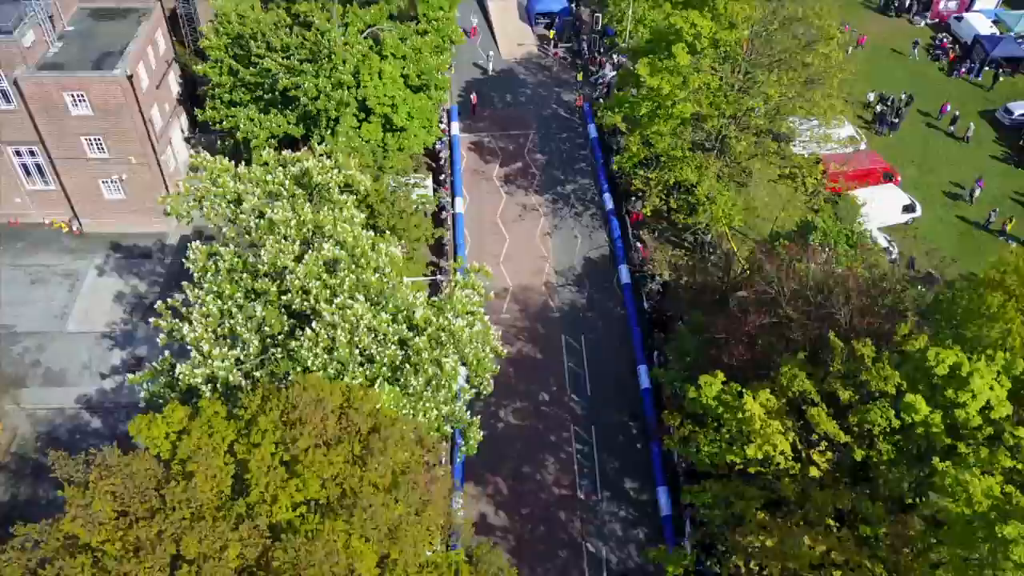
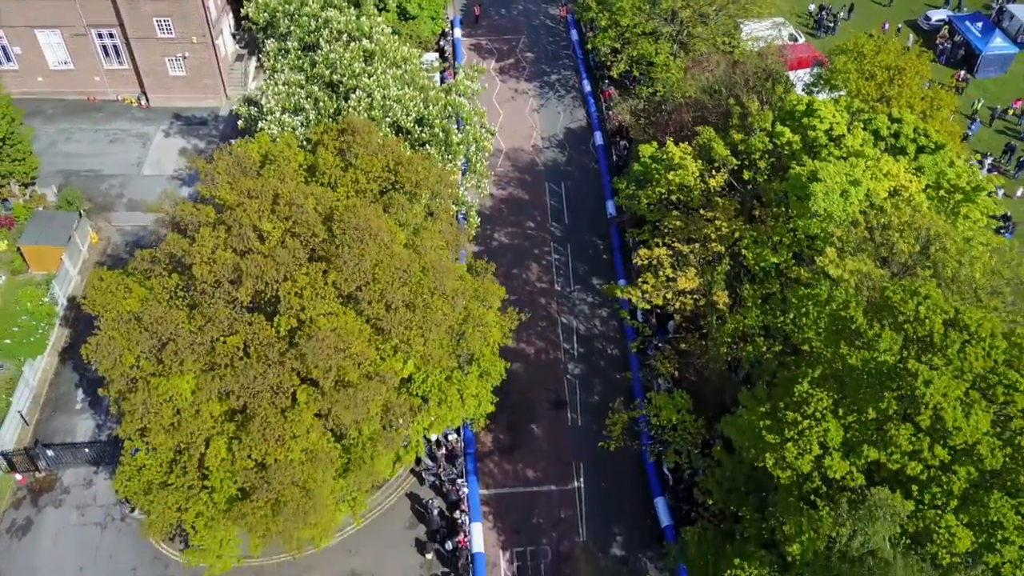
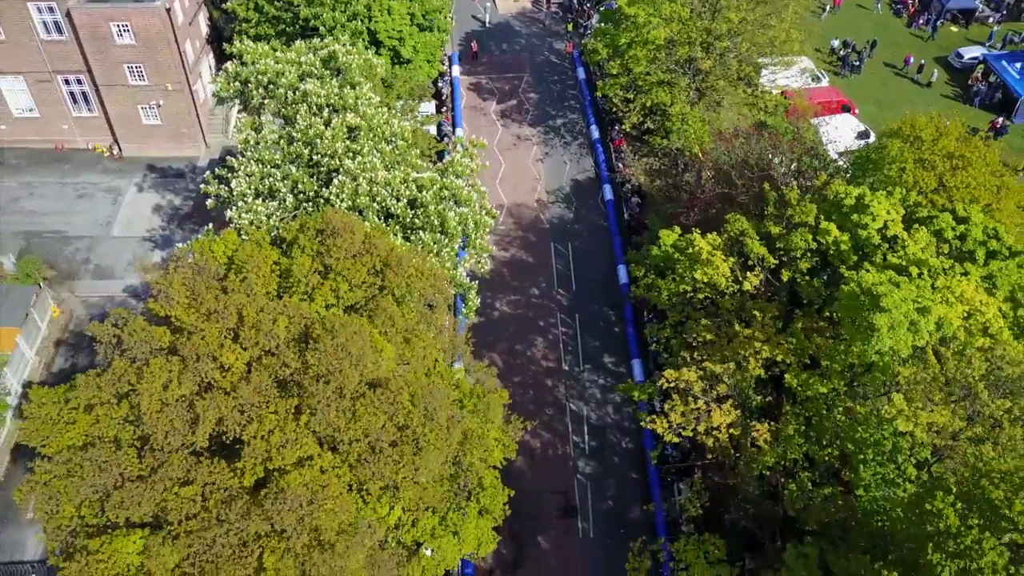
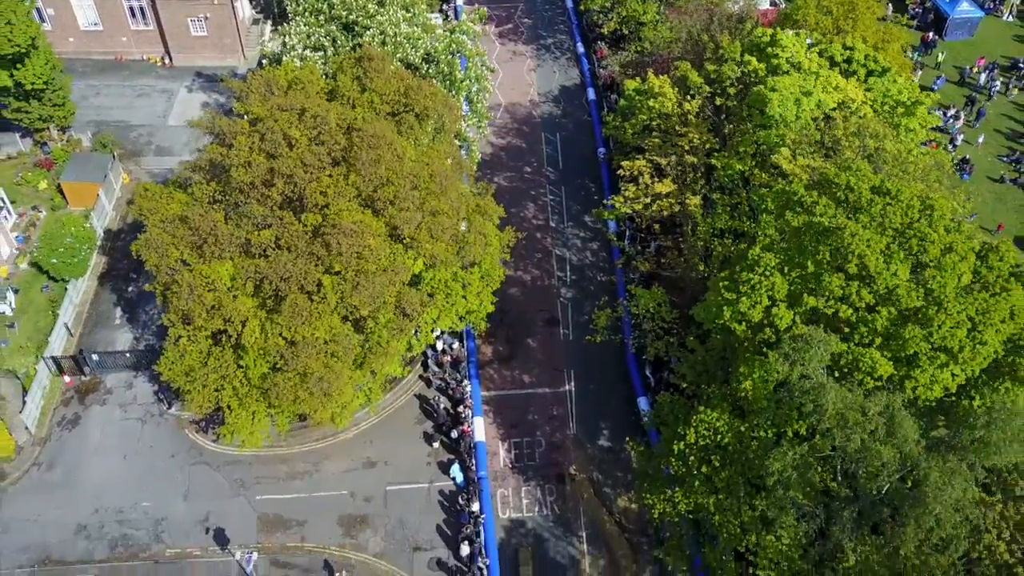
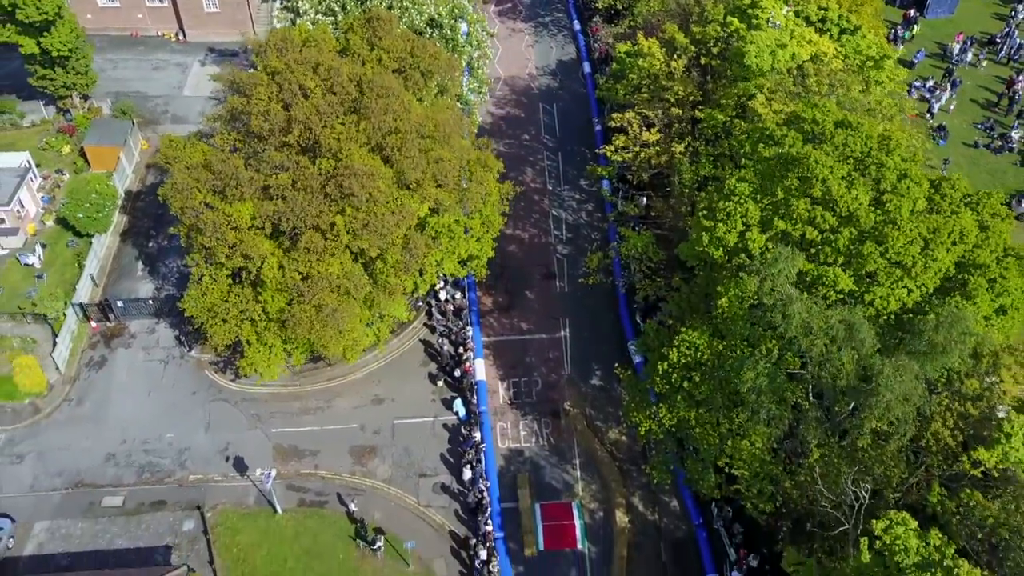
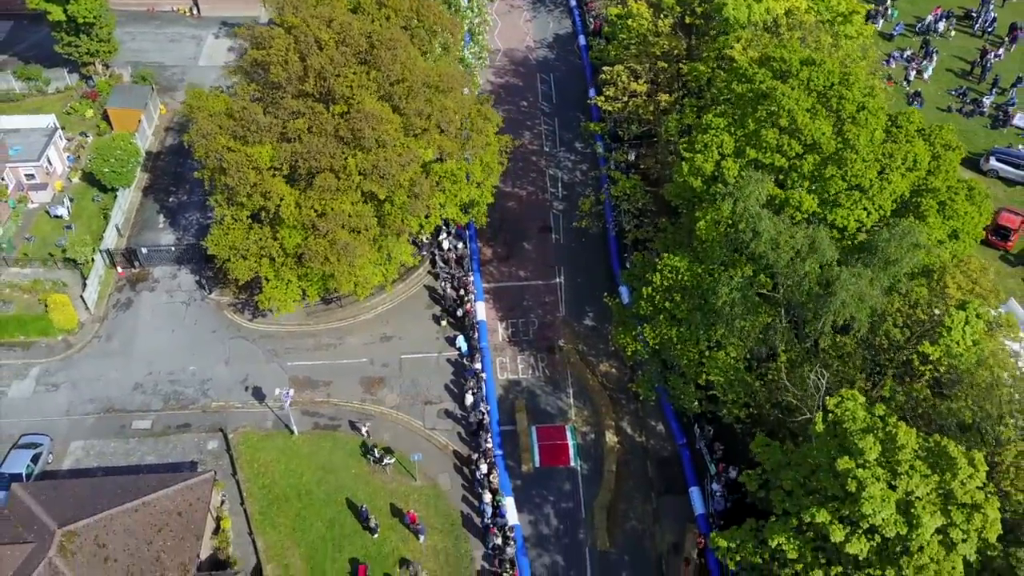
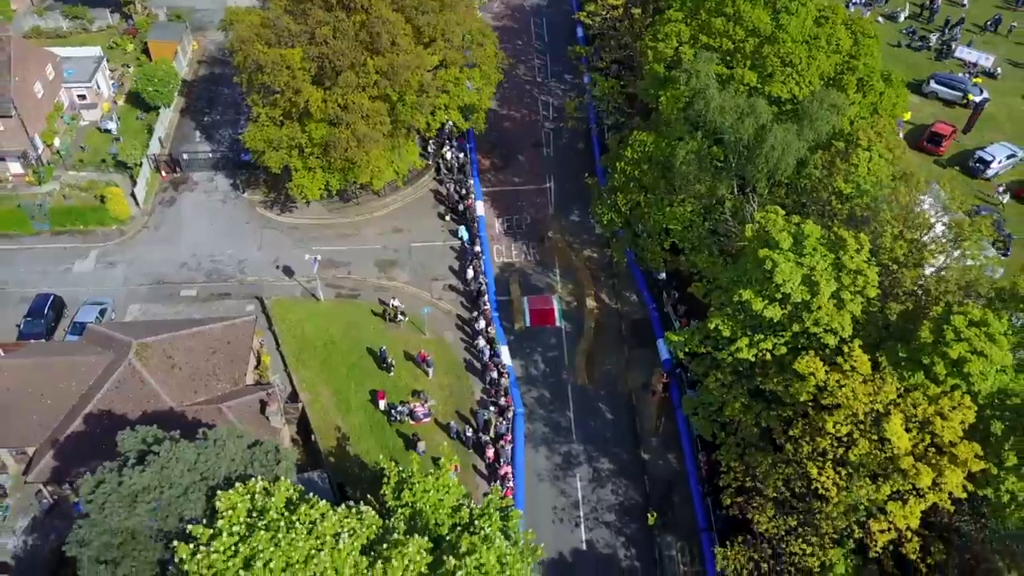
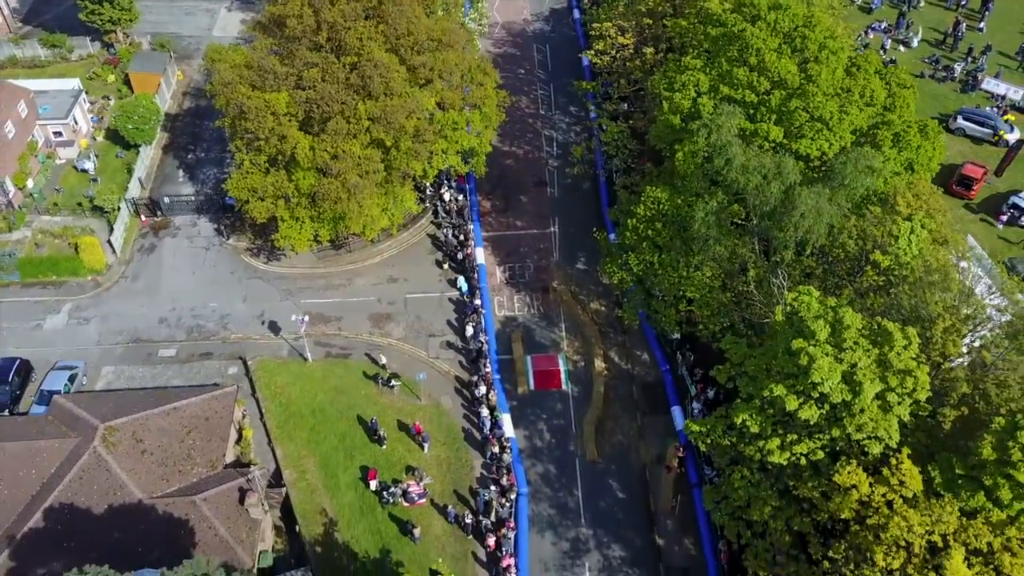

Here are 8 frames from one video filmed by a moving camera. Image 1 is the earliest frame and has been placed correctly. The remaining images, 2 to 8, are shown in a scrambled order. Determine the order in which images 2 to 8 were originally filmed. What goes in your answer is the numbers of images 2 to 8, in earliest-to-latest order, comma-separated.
3, 2, 4, 5, 6, 8, 7
